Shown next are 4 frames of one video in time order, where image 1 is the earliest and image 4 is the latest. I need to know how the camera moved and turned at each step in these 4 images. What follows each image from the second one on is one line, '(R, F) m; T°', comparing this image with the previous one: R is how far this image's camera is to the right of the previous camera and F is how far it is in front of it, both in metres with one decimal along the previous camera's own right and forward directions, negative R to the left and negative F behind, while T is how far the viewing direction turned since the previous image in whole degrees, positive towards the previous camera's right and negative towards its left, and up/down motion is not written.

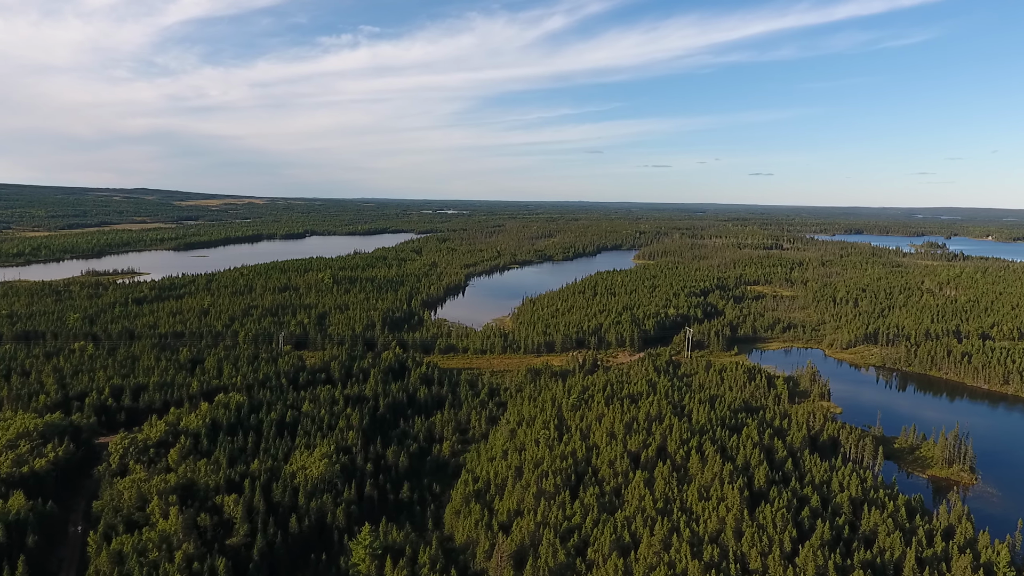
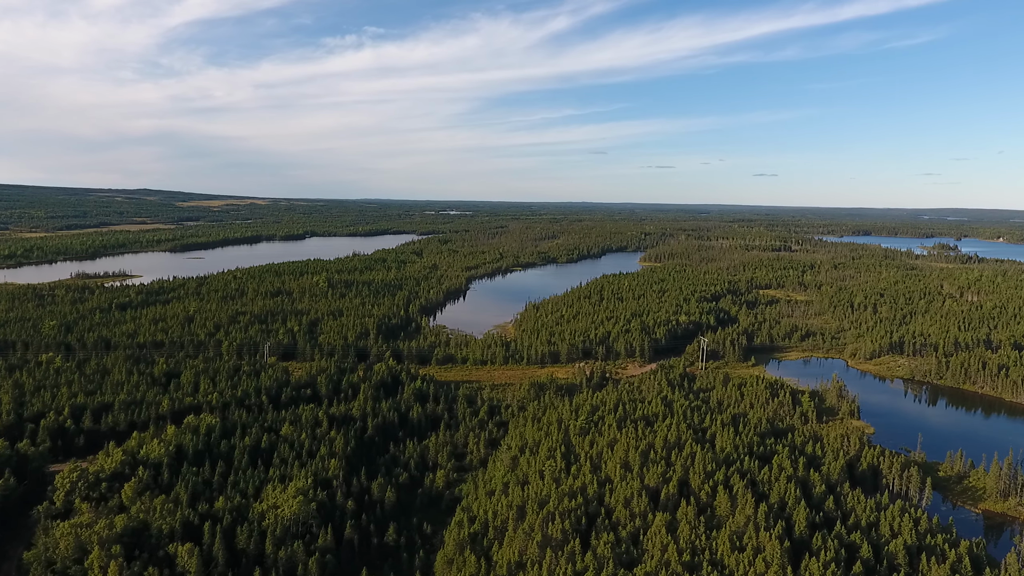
(+0.1, +2.8) m; 0°
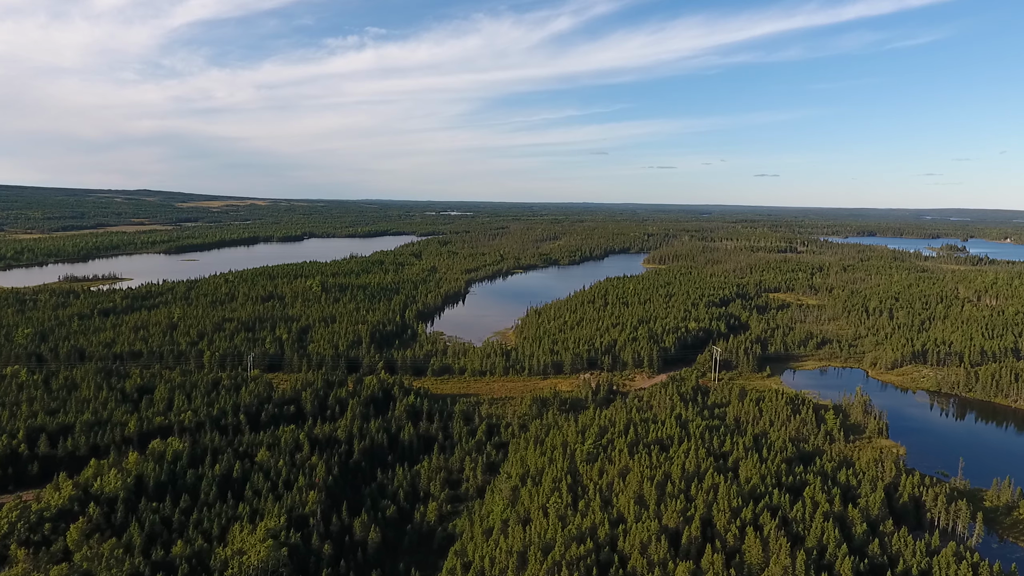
(0.0, +2.4) m; 0°
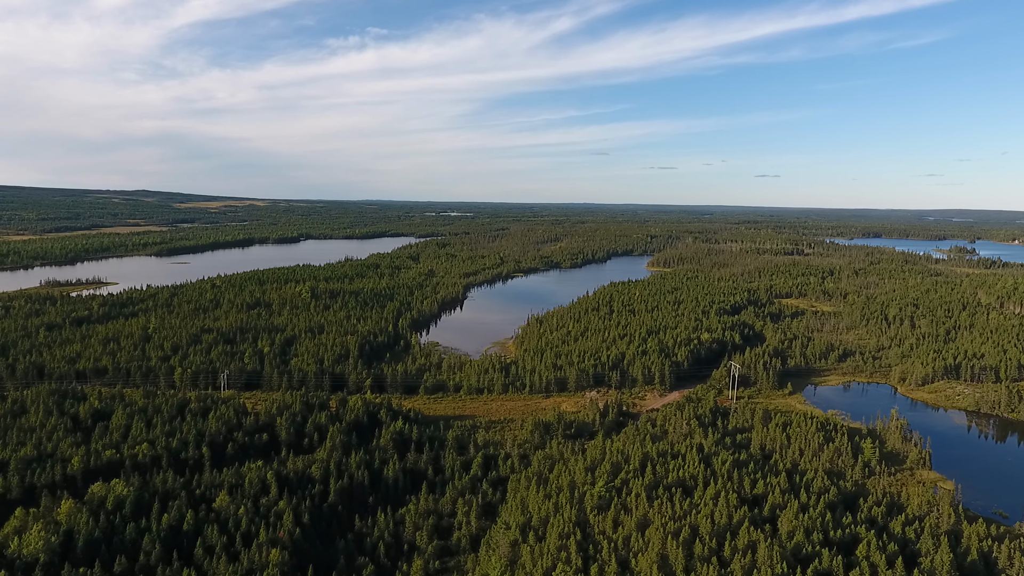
(0.0, +3.2) m; 0°
